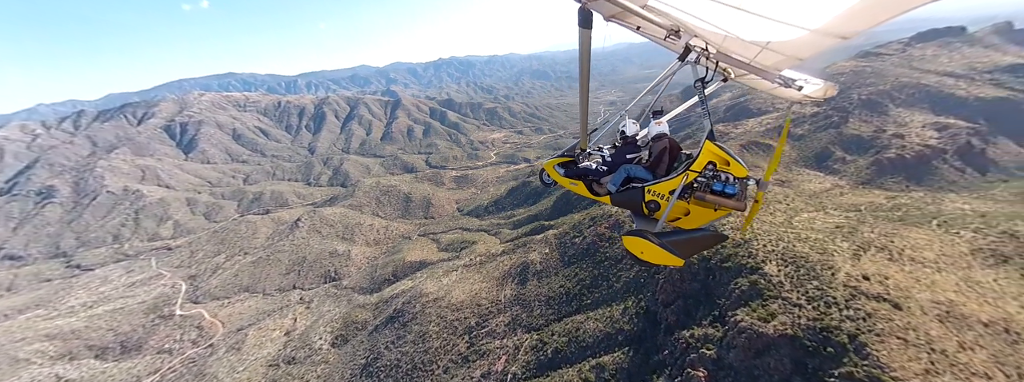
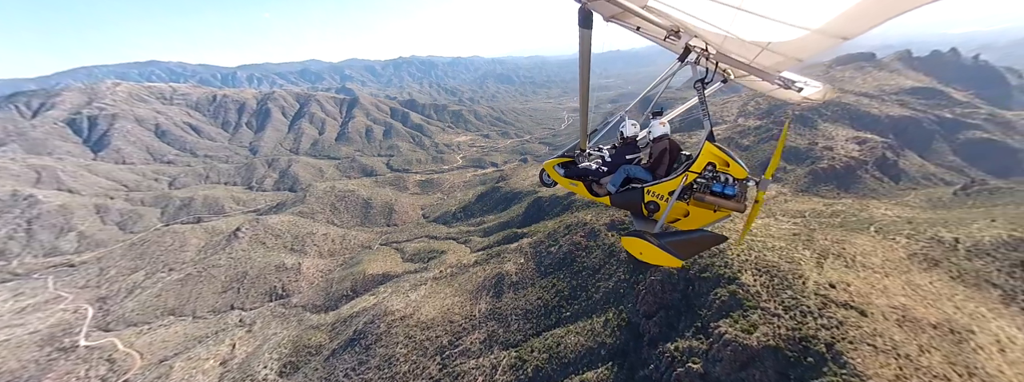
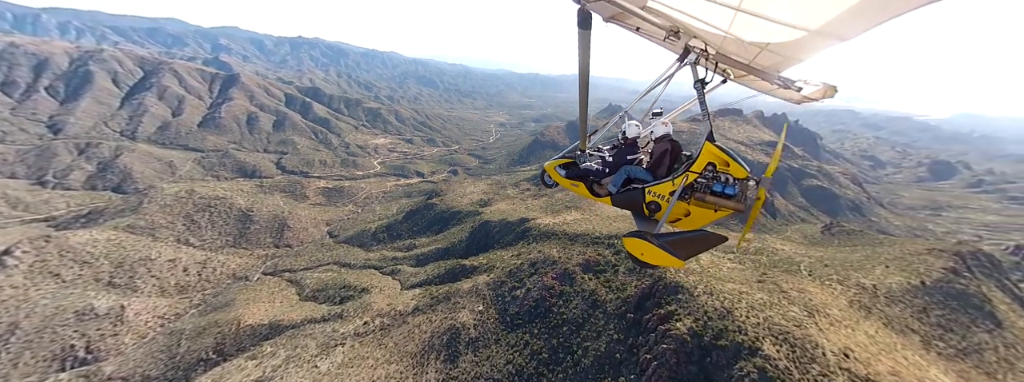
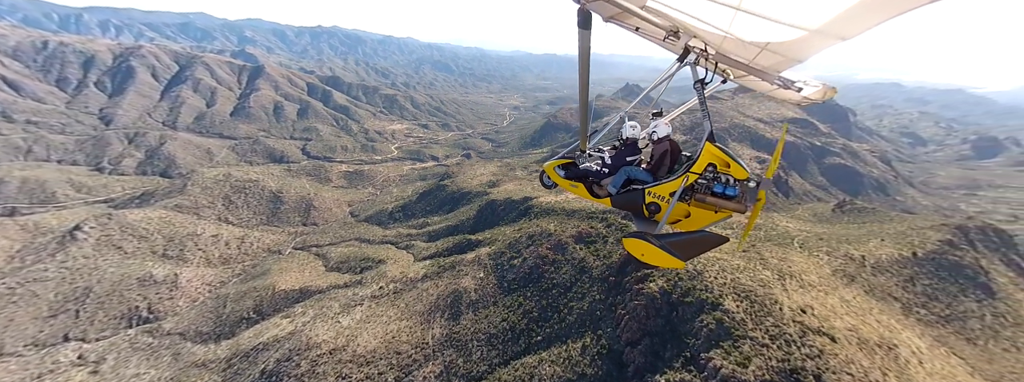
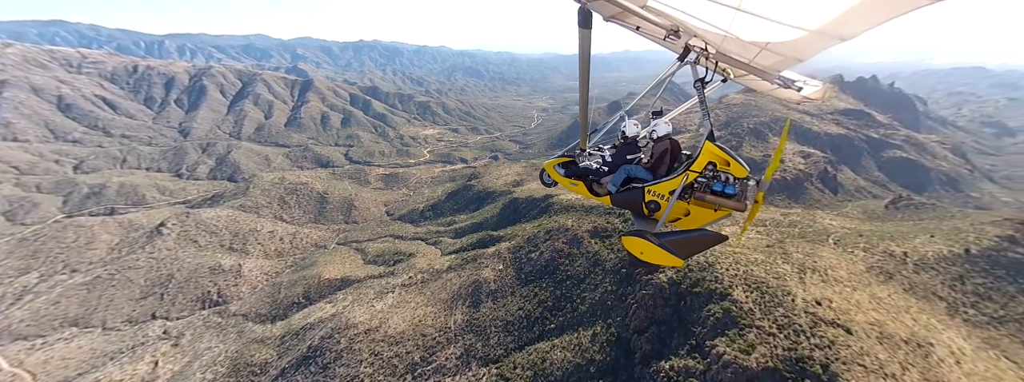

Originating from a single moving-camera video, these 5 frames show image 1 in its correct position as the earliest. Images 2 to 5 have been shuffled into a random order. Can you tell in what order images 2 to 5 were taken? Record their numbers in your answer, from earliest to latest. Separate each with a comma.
2, 5, 4, 3
